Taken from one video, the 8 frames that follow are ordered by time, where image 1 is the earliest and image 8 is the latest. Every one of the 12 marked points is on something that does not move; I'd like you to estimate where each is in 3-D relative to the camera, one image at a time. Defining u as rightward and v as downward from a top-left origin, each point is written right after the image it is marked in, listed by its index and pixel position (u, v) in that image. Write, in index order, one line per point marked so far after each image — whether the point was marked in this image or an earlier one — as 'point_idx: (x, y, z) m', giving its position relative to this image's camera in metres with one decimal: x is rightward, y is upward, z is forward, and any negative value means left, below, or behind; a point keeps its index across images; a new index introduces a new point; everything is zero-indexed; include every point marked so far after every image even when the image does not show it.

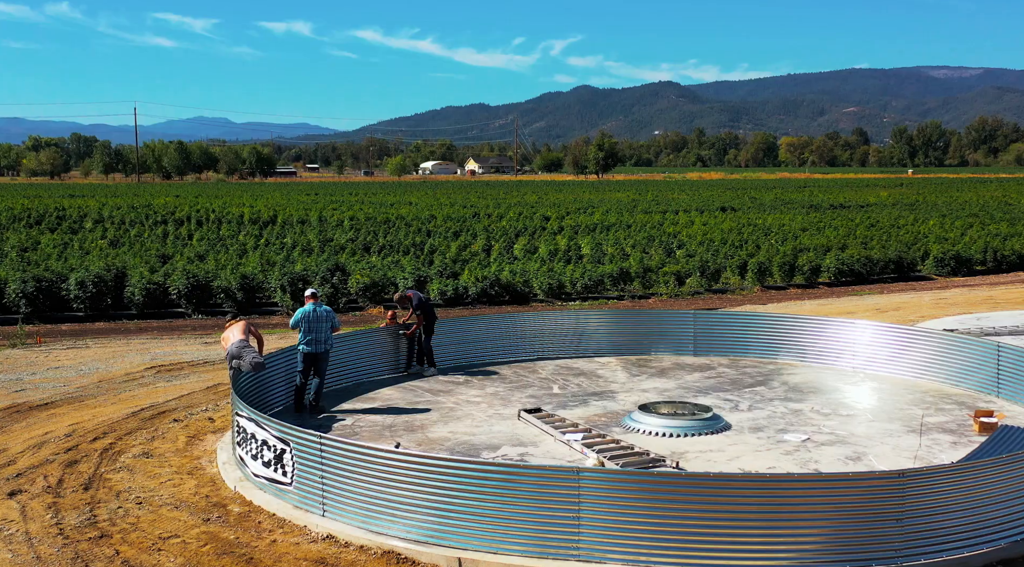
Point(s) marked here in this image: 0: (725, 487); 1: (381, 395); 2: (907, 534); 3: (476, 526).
0: (+1.4, -1.4, +7.2) m
1: (-1.7, -1.4, +13.4) m
2: (+2.6, -1.7, +7.4) m
3: (-0.3, -1.7, +7.6) m
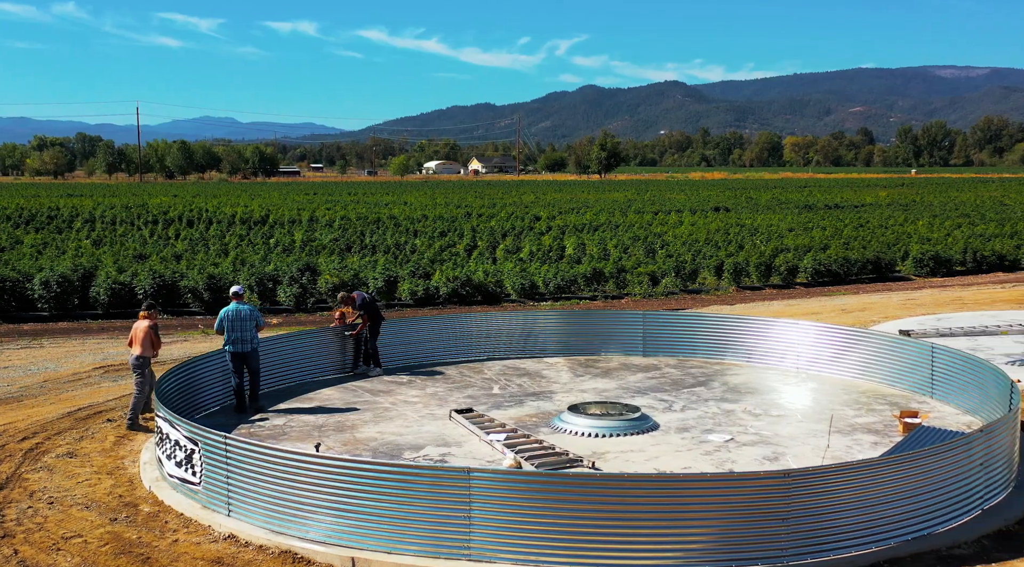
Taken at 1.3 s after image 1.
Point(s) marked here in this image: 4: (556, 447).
0: (+0.7, -1.4, +7.3) m
1: (-2.4, -1.4, +13.4) m
2: (+1.9, -1.7, +7.4) m
3: (-1.0, -1.7, +7.7) m
4: (+0.4, -1.6, +10.3) m
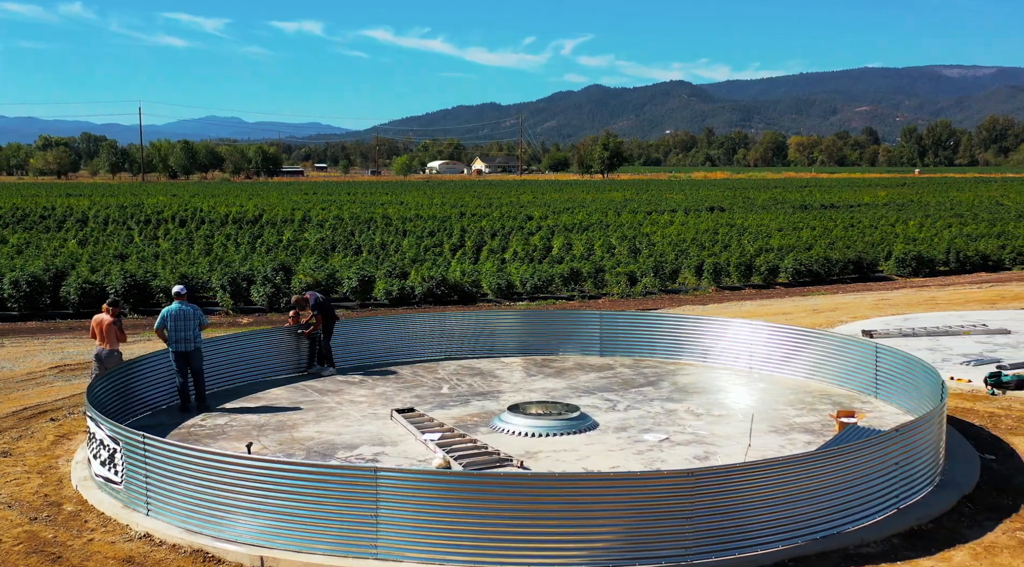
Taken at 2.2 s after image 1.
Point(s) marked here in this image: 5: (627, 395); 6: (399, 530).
0: (+0.1, -1.4, +7.3) m
1: (-3.1, -1.4, +13.5) m
2: (+1.3, -1.7, +7.5) m
3: (-1.7, -1.7, +7.7) m
4: (-0.2, -1.6, +10.4) m
5: (+1.4, -1.4, +13.2) m
6: (-0.8, -1.7, +7.4) m
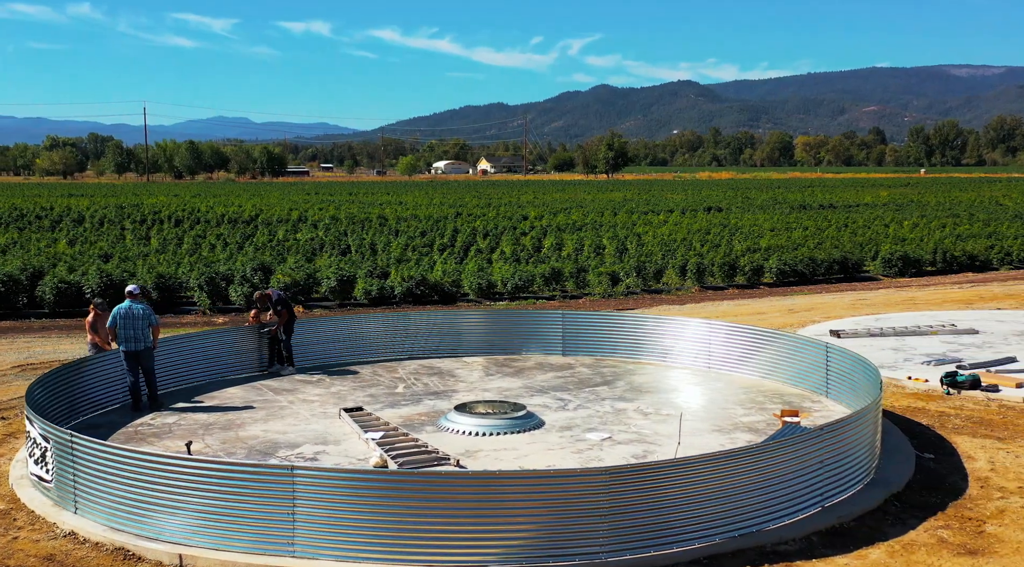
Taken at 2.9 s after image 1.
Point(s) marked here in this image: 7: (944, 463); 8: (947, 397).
0: (-0.5, -1.4, +7.4) m
1: (-3.7, -1.4, +13.5) m
2: (+0.7, -1.7, +7.5) m
3: (-2.2, -1.7, +7.7) m
4: (-0.8, -1.6, +10.4) m
5: (+0.8, -1.4, +13.2) m
6: (-1.4, -1.7, +7.5) m
7: (+4.1, -1.7, +10.2) m
8: (+5.7, -1.5, +14.2) m
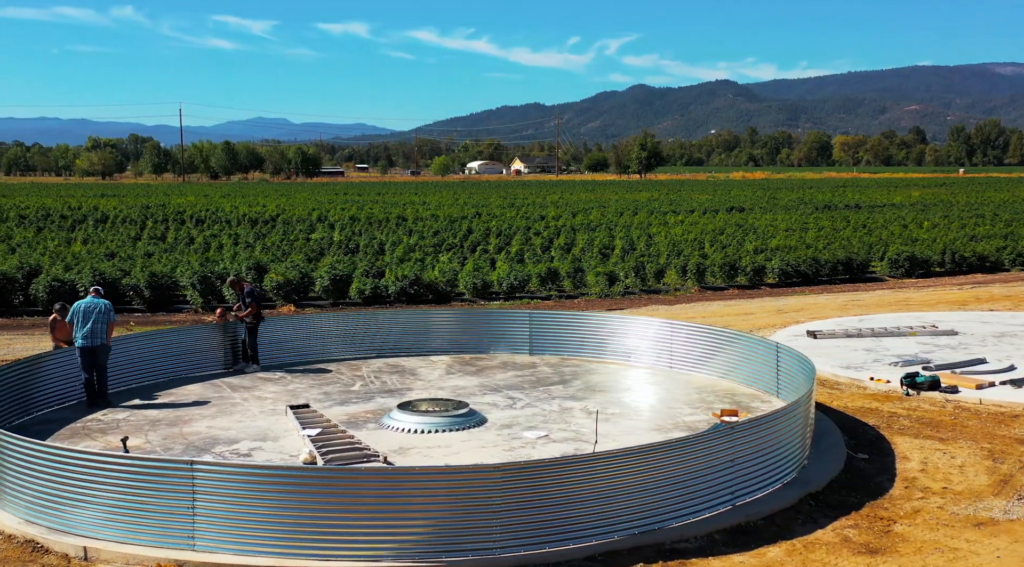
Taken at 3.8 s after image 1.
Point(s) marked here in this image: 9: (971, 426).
0: (-1.2, -1.4, +7.5) m
1: (-4.2, -1.4, +13.7) m
2: (0.0, -1.7, +7.6) m
3: (-2.9, -1.7, +7.9) m
4: (-1.5, -1.6, +10.5) m
5: (+0.2, -1.4, +13.3) m
6: (-2.1, -1.7, +7.6) m
7: (+3.5, -1.7, +10.2) m
8: (+5.2, -1.5, +14.2) m
9: (+5.2, -1.6, +12.2) m
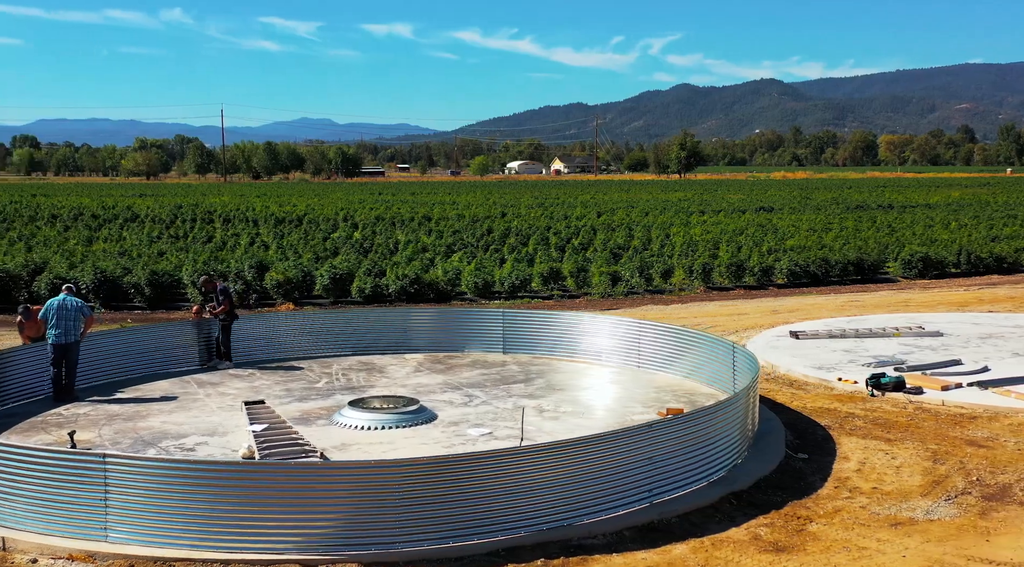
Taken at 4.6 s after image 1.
0: (-1.9, -1.3, +7.6) m
1: (-4.7, -1.3, +13.9) m
2: (-0.7, -1.7, +7.7) m
3: (-3.6, -1.7, +8.1) m
4: (-2.0, -1.5, +10.7) m
5: (-0.3, -1.3, +13.4) m
6: (-2.7, -1.7, +7.8) m
7: (+2.9, -1.7, +10.3) m
8: (+4.7, -1.5, +14.1) m
9: (+4.7, -1.6, +12.2) m
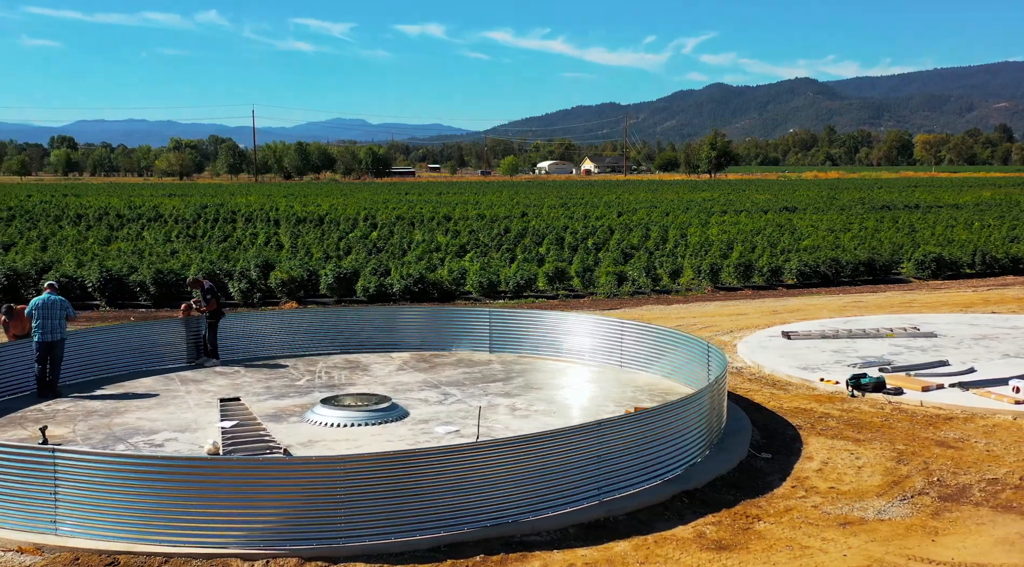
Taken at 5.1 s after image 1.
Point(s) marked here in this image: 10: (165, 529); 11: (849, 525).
0: (-2.3, -1.3, +7.7) m
1: (-5.0, -1.3, +14.1) m
2: (-1.1, -1.7, +7.8) m
3: (-4.0, -1.7, +8.2) m
4: (-2.4, -1.5, +10.8) m
5: (-0.6, -1.3, +13.5) m
6: (-3.2, -1.7, +7.9) m
7: (+2.5, -1.7, +10.3) m
8: (+4.4, -1.5, +14.1) m
9: (+4.4, -1.6, +12.2) m
10: (-2.5, -1.8, +7.8) m
11: (+2.6, -1.9, +8.4) m
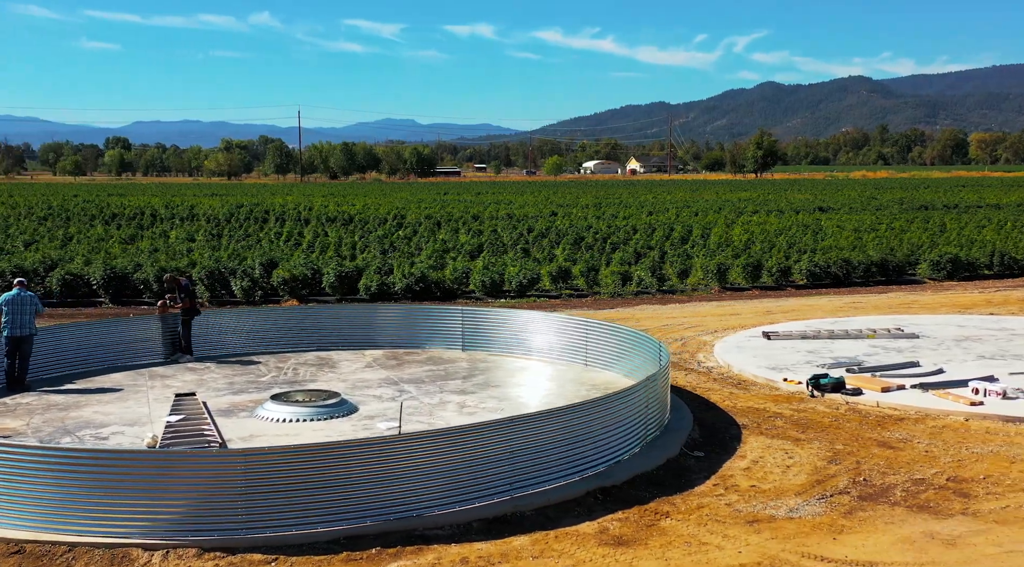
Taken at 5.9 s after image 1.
0: (-3.0, -1.3, +8.0) m
1: (-5.5, -1.3, +14.4) m
2: (-1.8, -1.7, +8.0) m
3: (-4.7, -1.6, +8.5) m
4: (-3.0, -1.5, +11.0) m
5: (-1.1, -1.3, +13.7) m
6: (-3.9, -1.6, +8.2) m
7: (+1.9, -1.7, +10.4) m
8: (+3.9, -1.5, +14.1) m
9: (+3.8, -1.6, +12.2) m
10: (-3.2, -1.7, +8.1) m
11: (+1.9, -1.9, +8.5) m
